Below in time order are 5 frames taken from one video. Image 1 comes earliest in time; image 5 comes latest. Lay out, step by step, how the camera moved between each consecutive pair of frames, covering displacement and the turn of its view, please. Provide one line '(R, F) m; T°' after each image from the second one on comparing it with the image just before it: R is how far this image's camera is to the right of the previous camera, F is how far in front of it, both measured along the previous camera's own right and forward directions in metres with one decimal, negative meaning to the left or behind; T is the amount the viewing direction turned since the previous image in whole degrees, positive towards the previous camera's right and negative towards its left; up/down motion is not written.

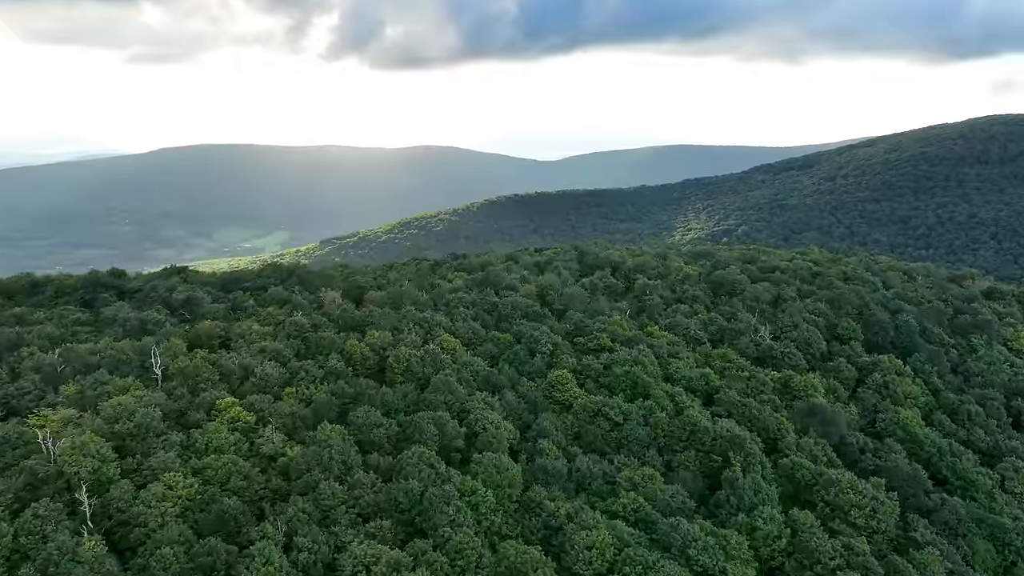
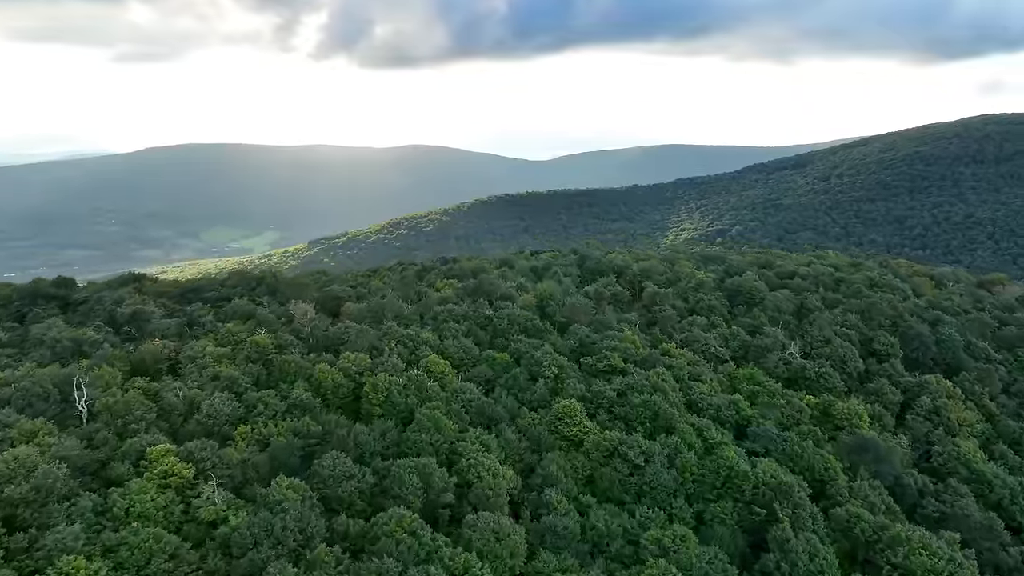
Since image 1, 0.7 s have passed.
(-0.3, +5.2) m; +1°
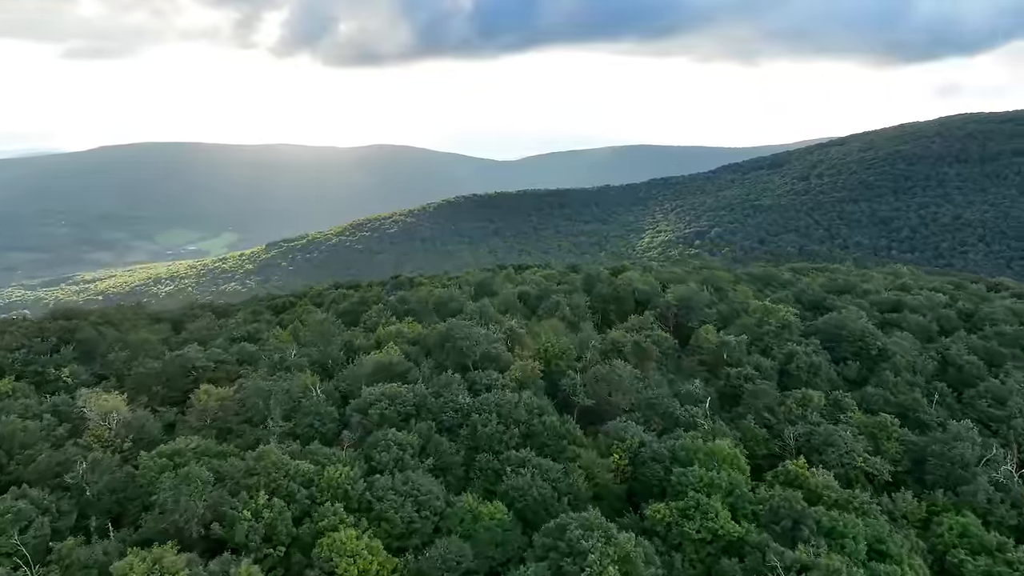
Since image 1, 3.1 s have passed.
(-0.7, +17.5) m; +2°
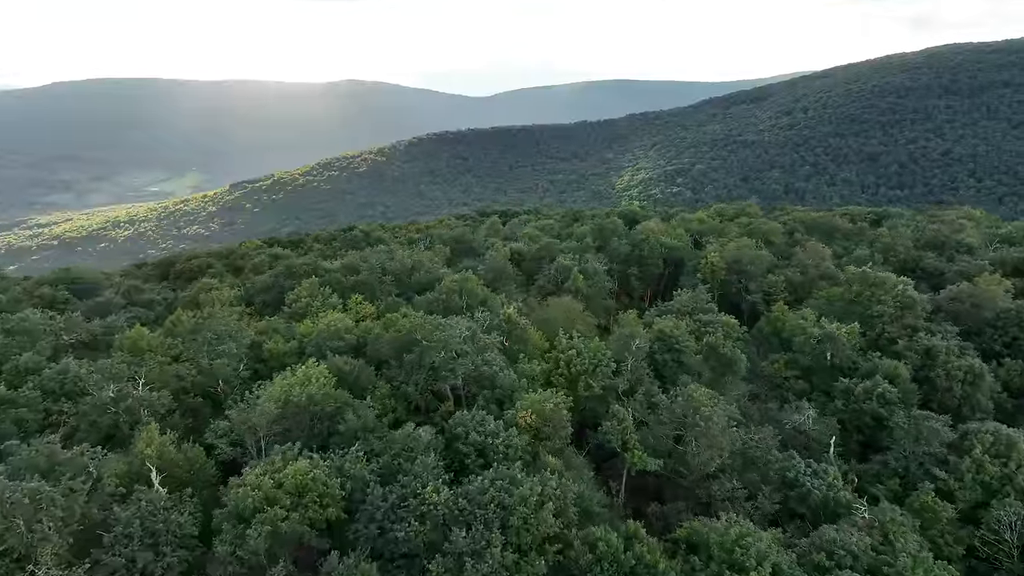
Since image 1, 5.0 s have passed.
(-0.6, +10.6) m; +2°
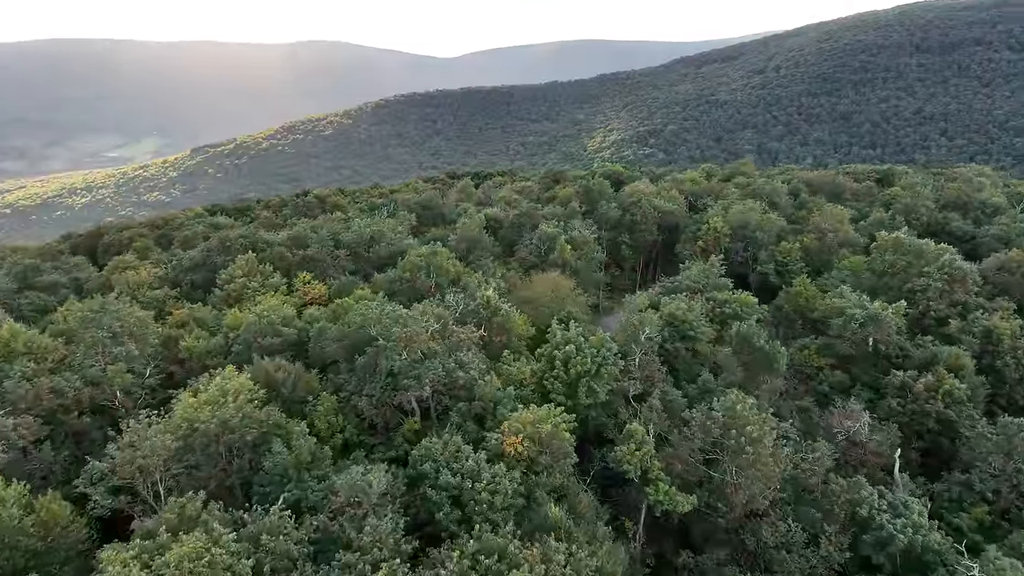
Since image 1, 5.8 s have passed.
(-0.2, +3.7) m; +2°
